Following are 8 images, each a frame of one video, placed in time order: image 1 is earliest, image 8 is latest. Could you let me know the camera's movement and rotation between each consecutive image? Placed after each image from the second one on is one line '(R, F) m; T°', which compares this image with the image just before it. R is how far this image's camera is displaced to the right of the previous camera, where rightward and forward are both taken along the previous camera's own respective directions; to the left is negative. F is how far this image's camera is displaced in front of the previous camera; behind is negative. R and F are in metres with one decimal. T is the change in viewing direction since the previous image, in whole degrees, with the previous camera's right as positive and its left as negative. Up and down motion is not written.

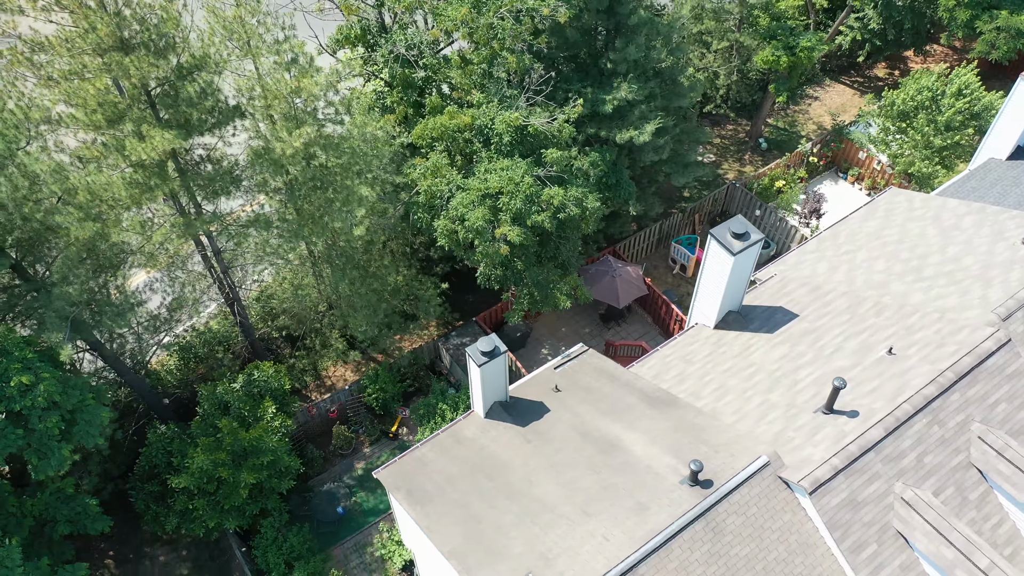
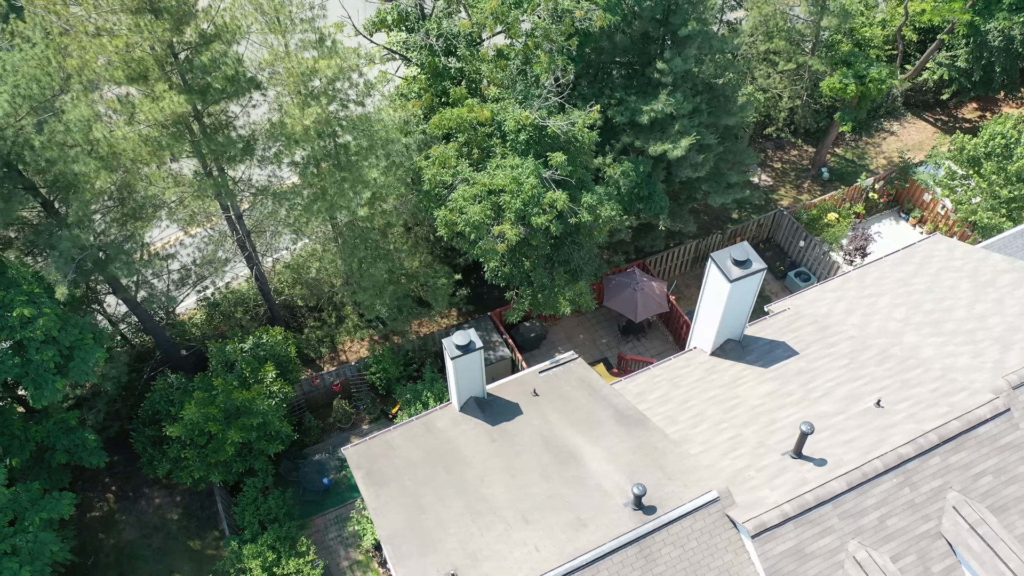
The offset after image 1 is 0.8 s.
(+1.7, +0.1) m; -6°
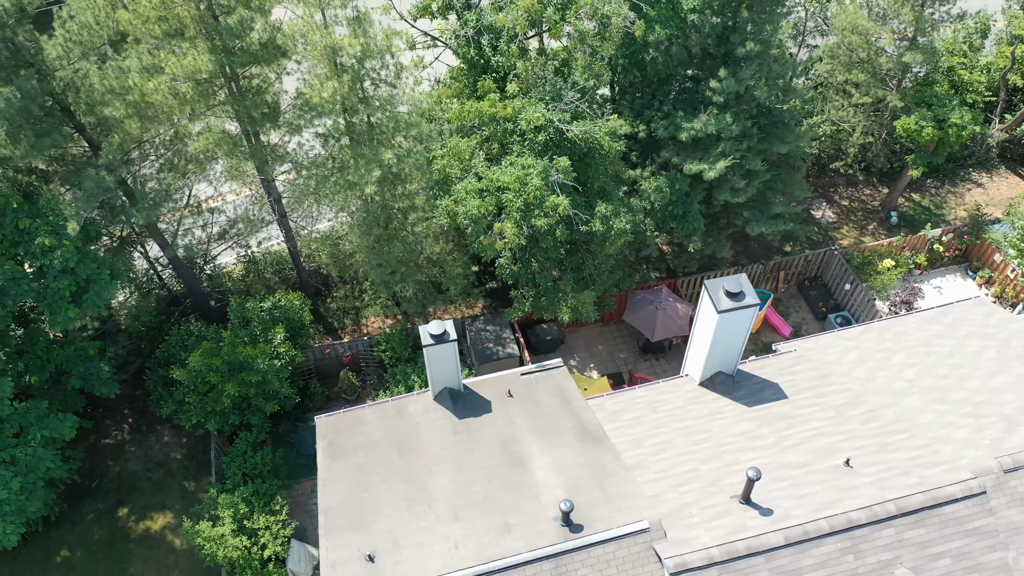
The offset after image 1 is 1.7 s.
(+1.9, +0.2) m; -7°
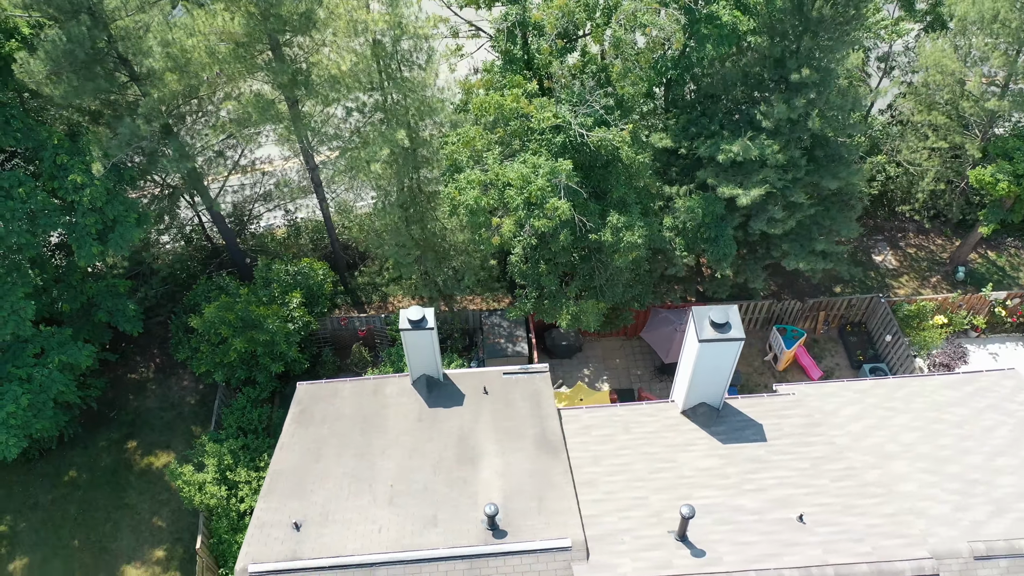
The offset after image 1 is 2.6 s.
(+1.9, +0.2) m; -7°
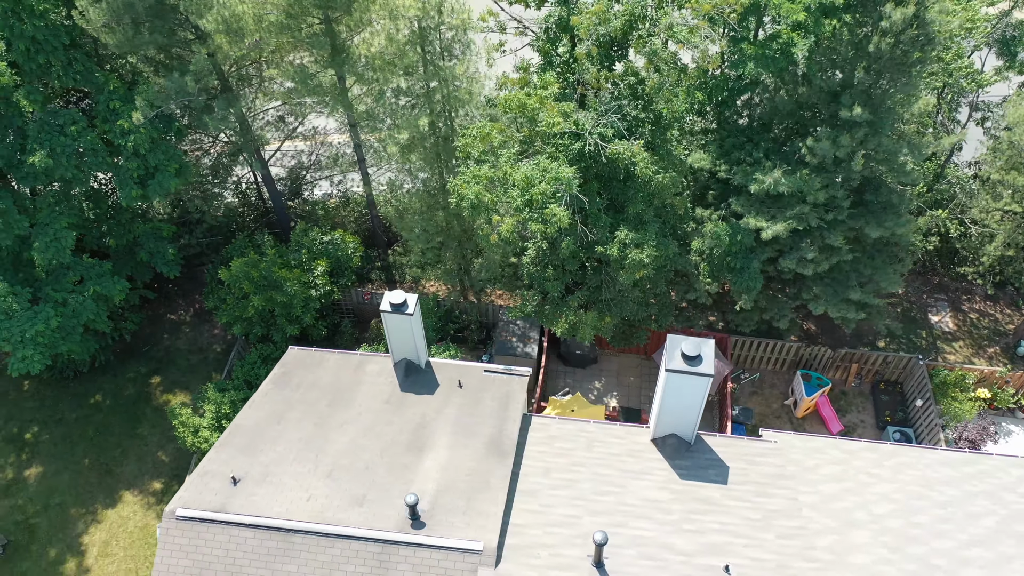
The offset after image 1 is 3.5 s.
(+2.0, +0.1) m; -7°
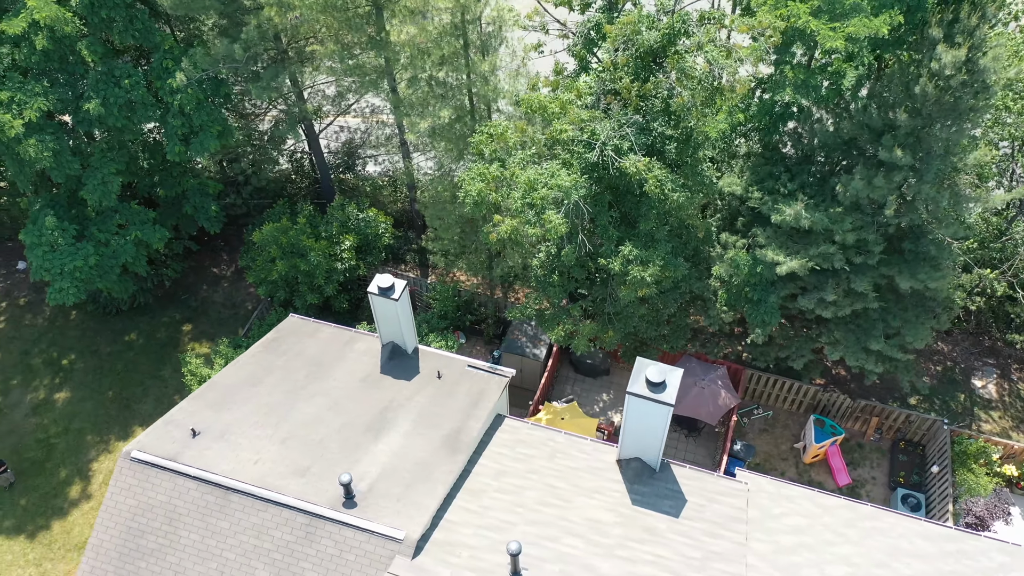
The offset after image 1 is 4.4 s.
(+1.8, +0.1) m; -7°
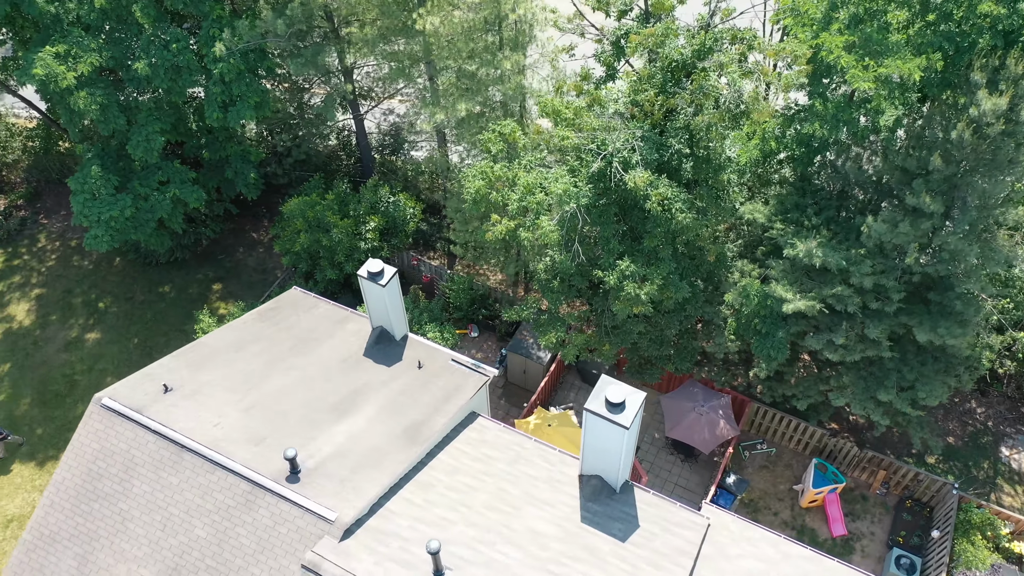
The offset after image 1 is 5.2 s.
(+1.7, +0.1) m; -6°
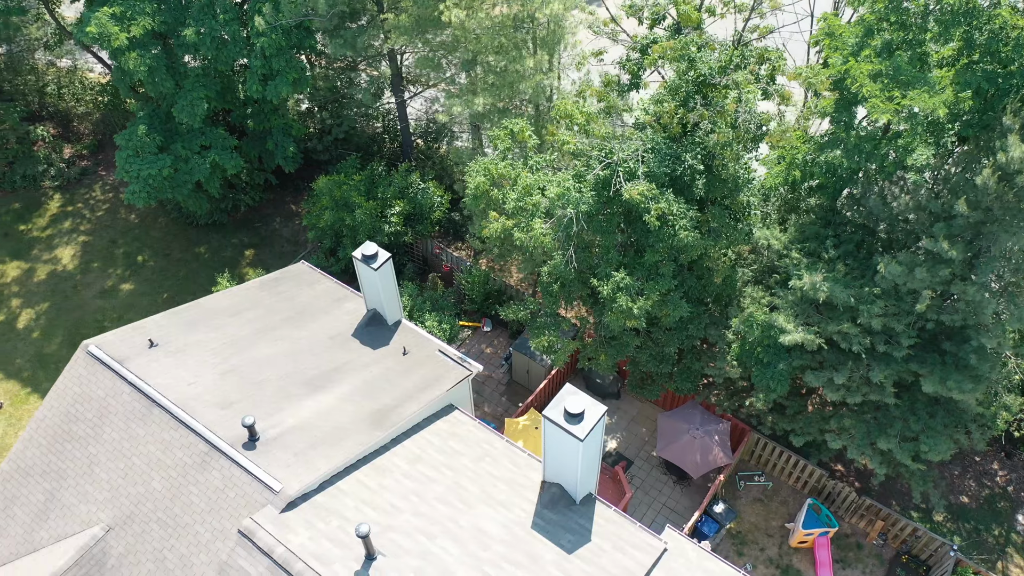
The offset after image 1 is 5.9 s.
(+1.5, +0.1) m; -5°
